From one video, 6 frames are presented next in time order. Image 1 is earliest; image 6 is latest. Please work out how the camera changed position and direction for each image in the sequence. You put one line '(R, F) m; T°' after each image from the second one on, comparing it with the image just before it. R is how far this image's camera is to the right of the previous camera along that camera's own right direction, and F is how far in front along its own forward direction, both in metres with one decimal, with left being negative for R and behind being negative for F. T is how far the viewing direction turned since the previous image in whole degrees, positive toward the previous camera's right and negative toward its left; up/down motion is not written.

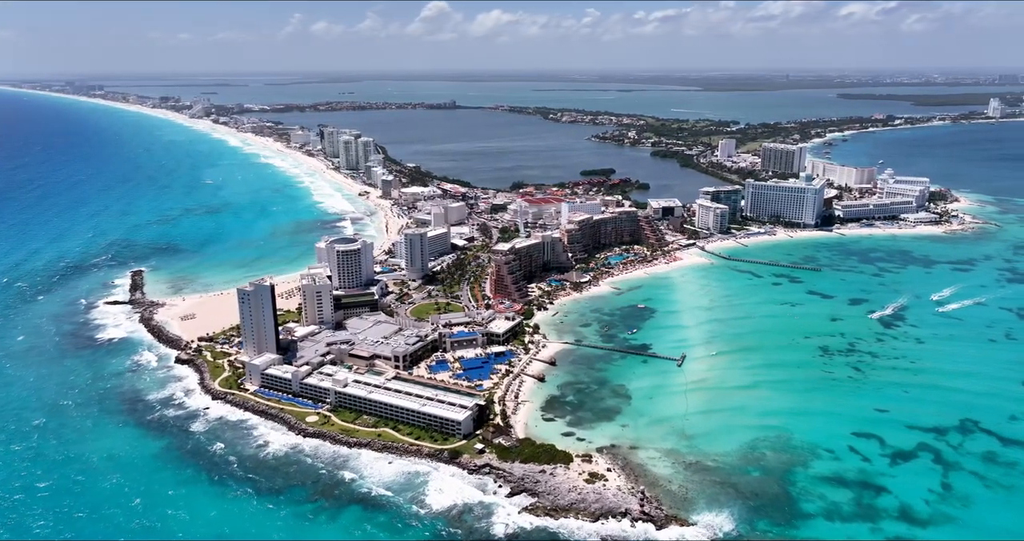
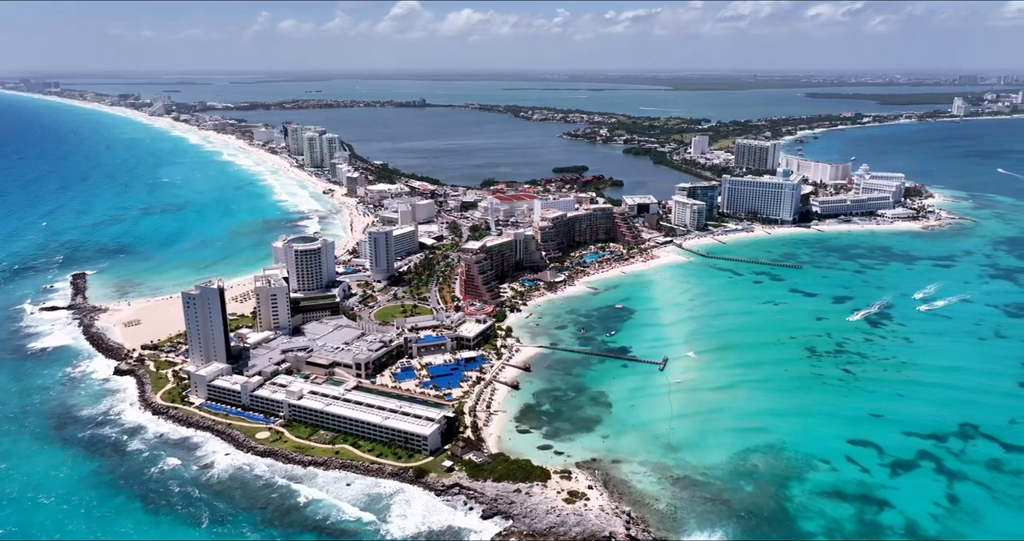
(+0.1, +2.2) m; +2°
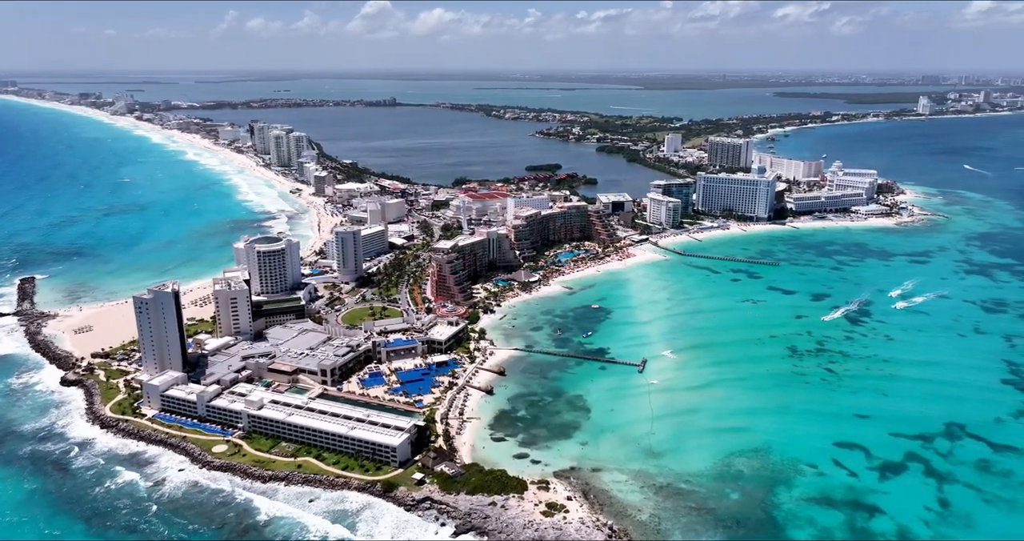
(0.0, +1.3) m; +2°
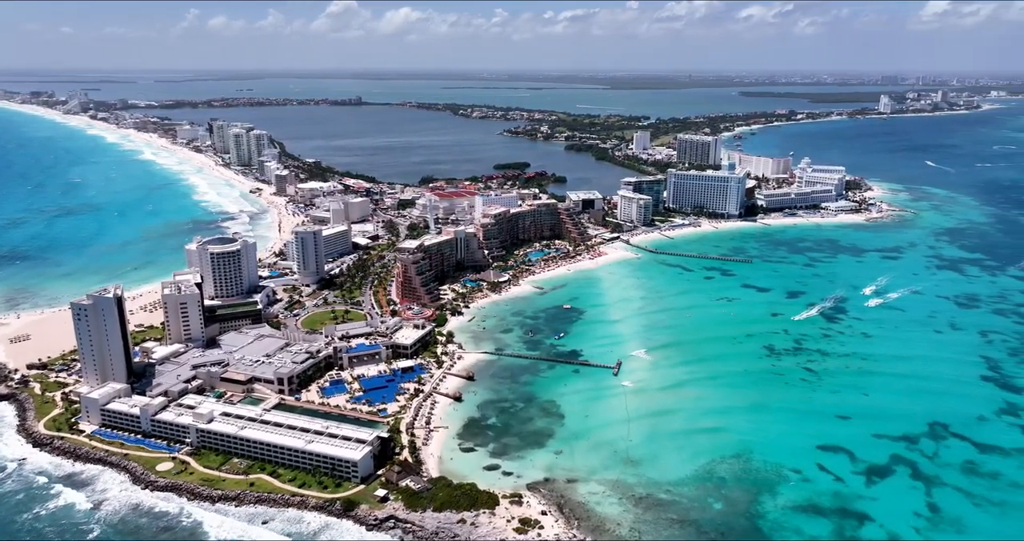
(0.0, +1.4) m; +3°
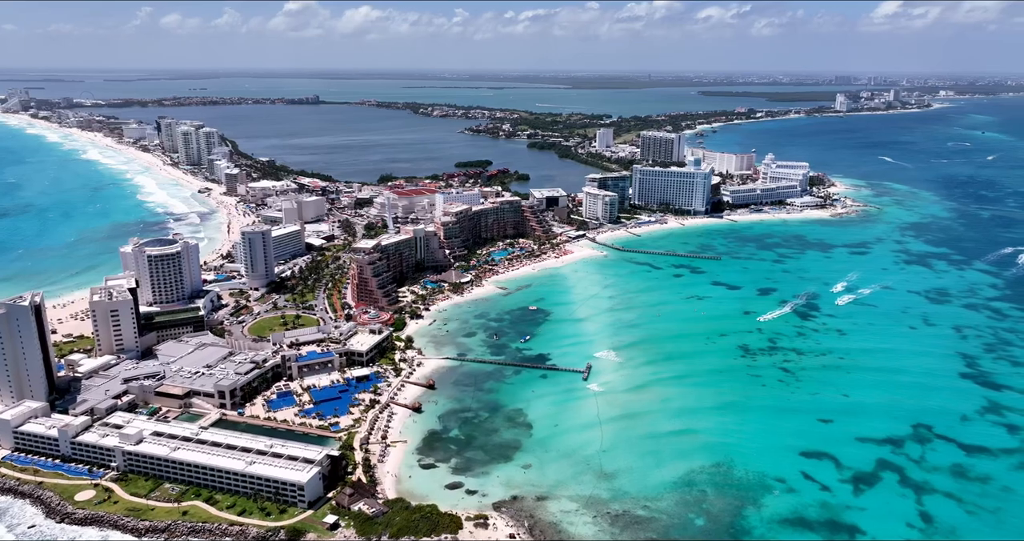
(+0.1, +1.8) m; +3°
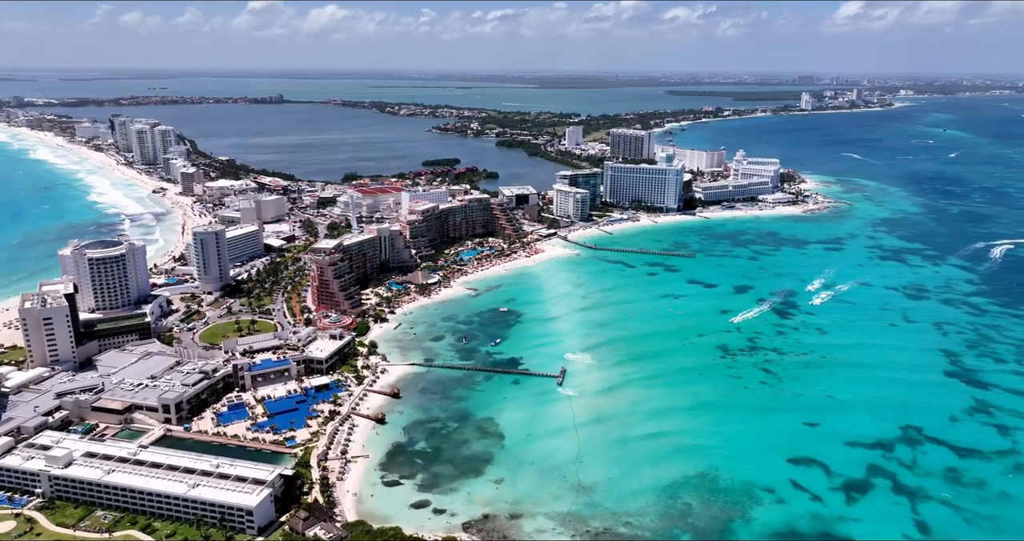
(0.0, +1.5) m; +2°
